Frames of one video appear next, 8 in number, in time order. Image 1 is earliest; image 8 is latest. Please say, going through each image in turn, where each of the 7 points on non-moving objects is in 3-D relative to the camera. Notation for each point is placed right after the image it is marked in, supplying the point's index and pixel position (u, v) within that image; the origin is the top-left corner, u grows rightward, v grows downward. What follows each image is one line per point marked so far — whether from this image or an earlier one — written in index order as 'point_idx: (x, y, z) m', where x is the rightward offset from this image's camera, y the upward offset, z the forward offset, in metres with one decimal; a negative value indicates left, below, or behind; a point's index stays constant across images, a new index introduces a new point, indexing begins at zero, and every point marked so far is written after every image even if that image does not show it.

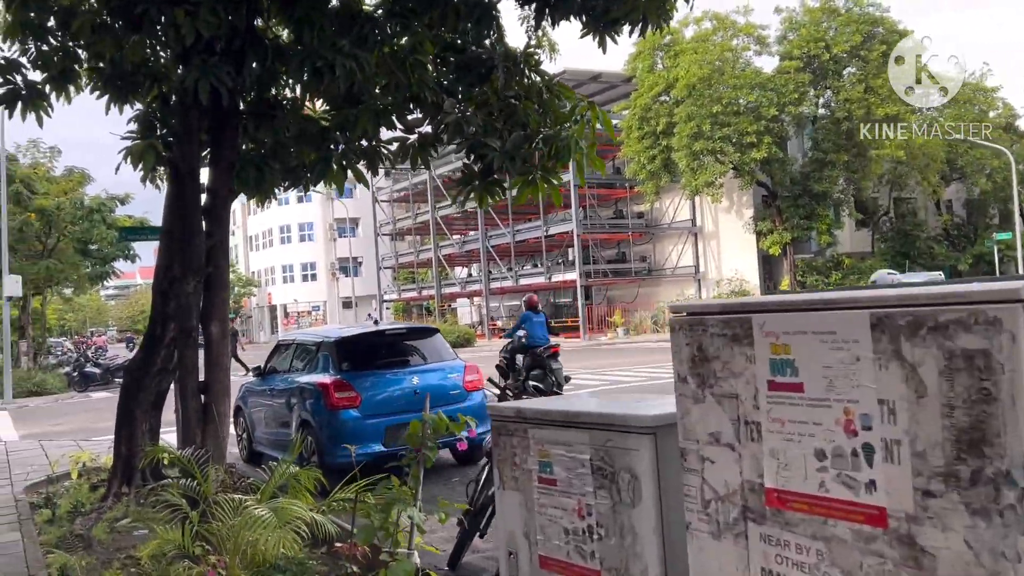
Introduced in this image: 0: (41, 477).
0: (-5.4, -2.2, +9.6) m
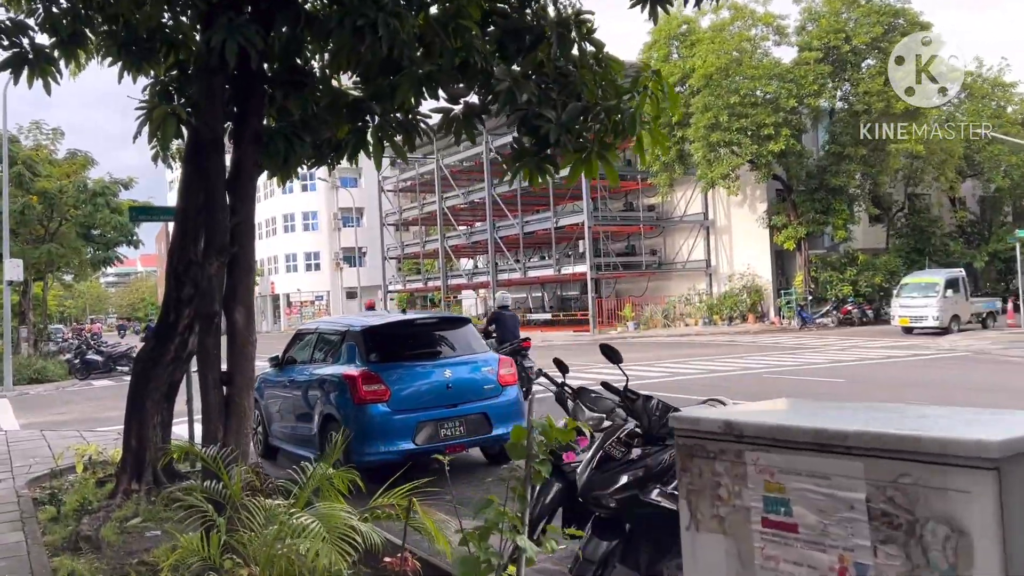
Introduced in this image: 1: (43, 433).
0: (-5.0, -2.0, +9.1) m
1: (-6.6, -2.0, +11.8) m
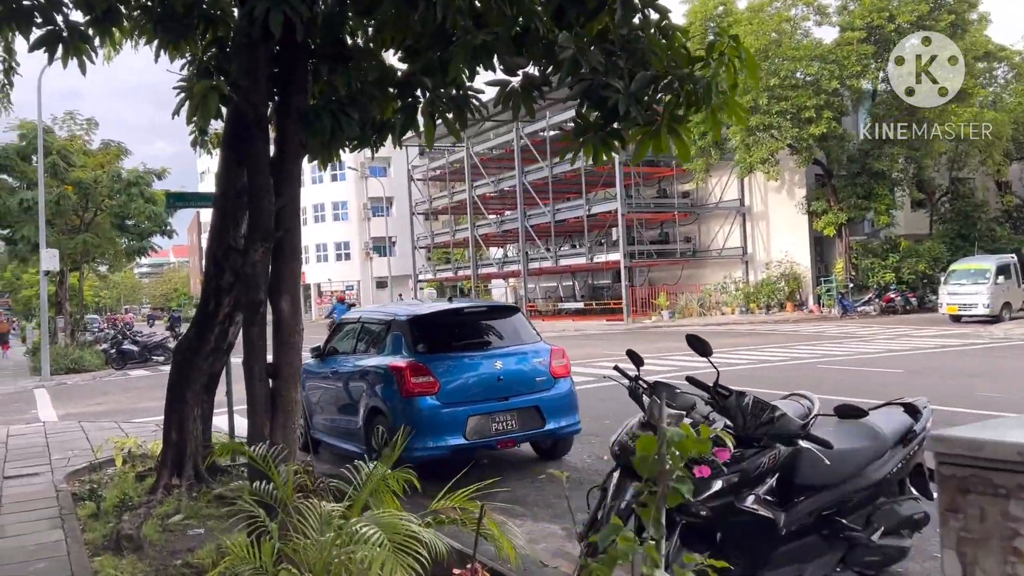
0: (-4.5, -1.8, +8.9) m
1: (-6.0, -1.9, +11.7) m
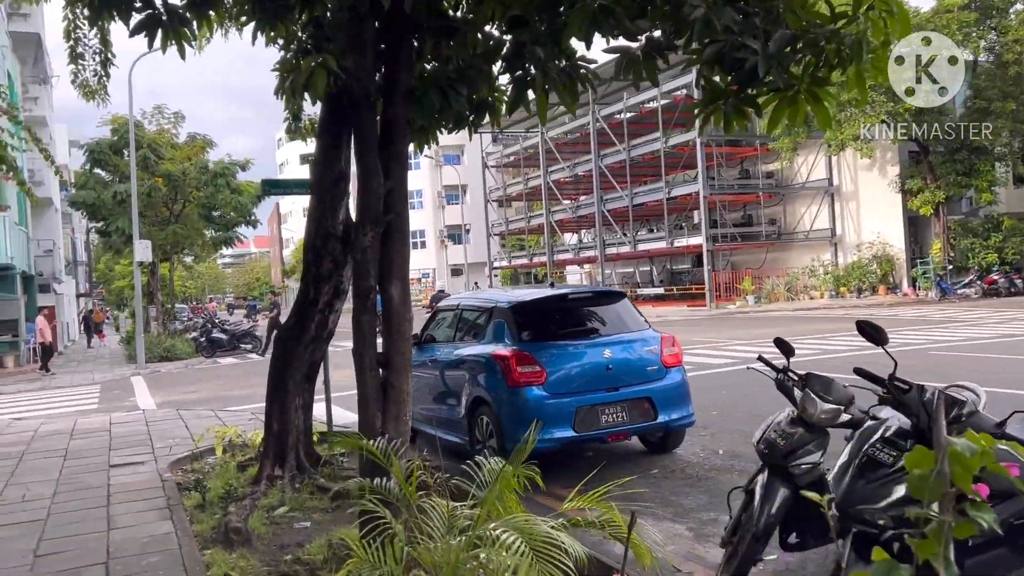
0: (-3.4, -1.7, +8.9) m
1: (-4.7, -1.7, +11.8) m
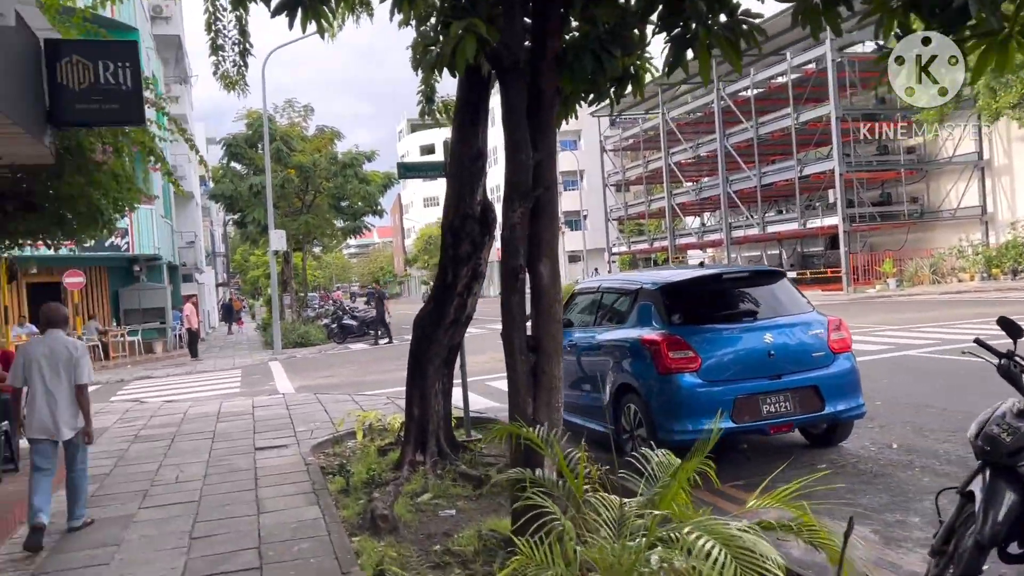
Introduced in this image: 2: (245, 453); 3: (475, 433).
0: (-2.0, -1.6, +8.9) m
1: (-2.8, -1.5, +12.0) m
2: (-2.6, -1.6, +8.4) m
3: (-0.4, -1.5, +8.6) m
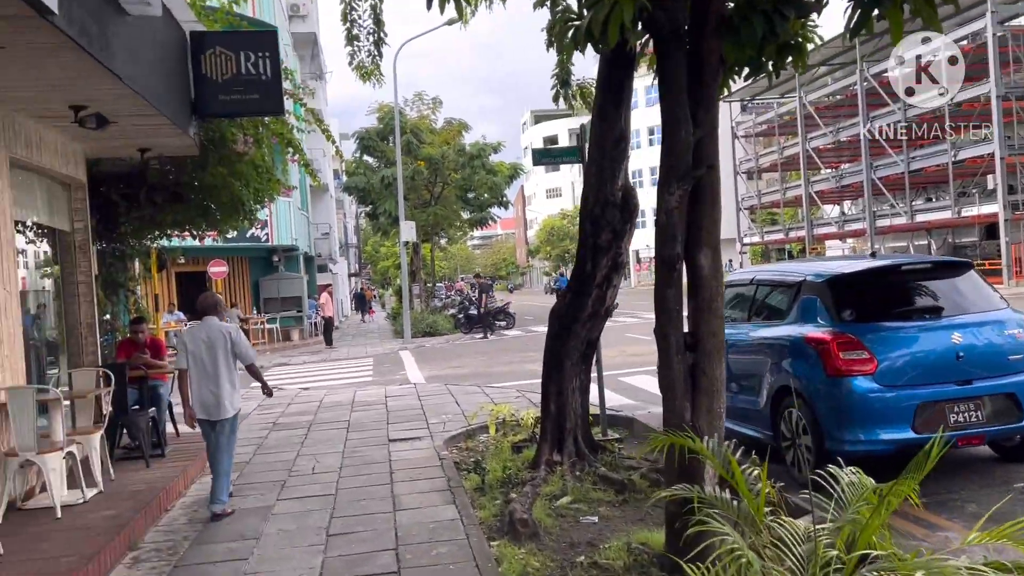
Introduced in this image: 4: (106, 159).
0: (-0.6, -1.5, +8.7) m
1: (-0.9, -1.4, +11.9) m
2: (-1.3, -1.5, +8.3) m
3: (+1.0, -1.4, +8.2) m
4: (-4.3, +1.4, +8.8) m
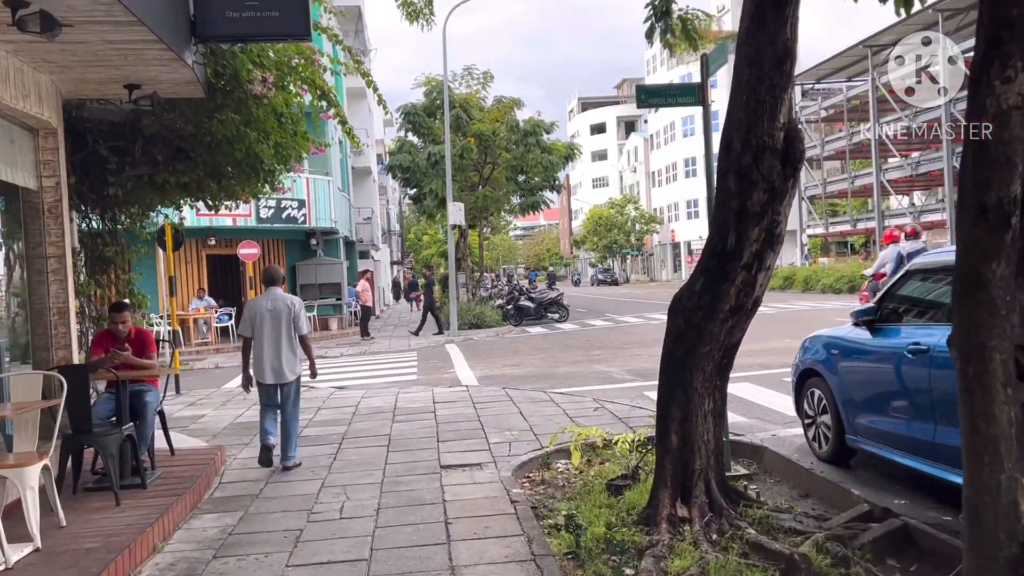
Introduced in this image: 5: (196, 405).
0: (+0.1, -1.3, +6.8) m
1: (-0.1, -1.2, +9.9) m
2: (-0.6, -1.4, +6.3) m
3: (+1.6, -1.3, +6.1) m
4: (-3.5, +1.6, +7.0) m
5: (-4.0, -1.5, +10.6) m
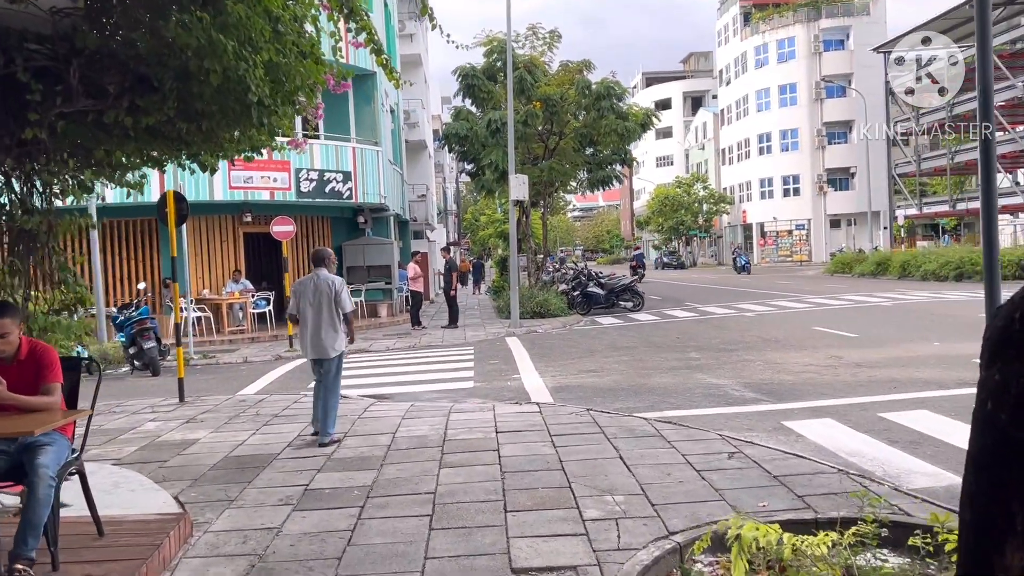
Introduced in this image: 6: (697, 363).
0: (+0.7, -1.3, +4.2) m
1: (+0.7, -1.1, +7.4) m
2: (-0.1, -1.4, +3.9) m
3: (+2.2, -1.3, +3.5) m
4: (-2.9, +1.6, +4.7) m
5: (-3.1, -1.3, +8.4) m
6: (+2.4, -0.9, +10.9) m
